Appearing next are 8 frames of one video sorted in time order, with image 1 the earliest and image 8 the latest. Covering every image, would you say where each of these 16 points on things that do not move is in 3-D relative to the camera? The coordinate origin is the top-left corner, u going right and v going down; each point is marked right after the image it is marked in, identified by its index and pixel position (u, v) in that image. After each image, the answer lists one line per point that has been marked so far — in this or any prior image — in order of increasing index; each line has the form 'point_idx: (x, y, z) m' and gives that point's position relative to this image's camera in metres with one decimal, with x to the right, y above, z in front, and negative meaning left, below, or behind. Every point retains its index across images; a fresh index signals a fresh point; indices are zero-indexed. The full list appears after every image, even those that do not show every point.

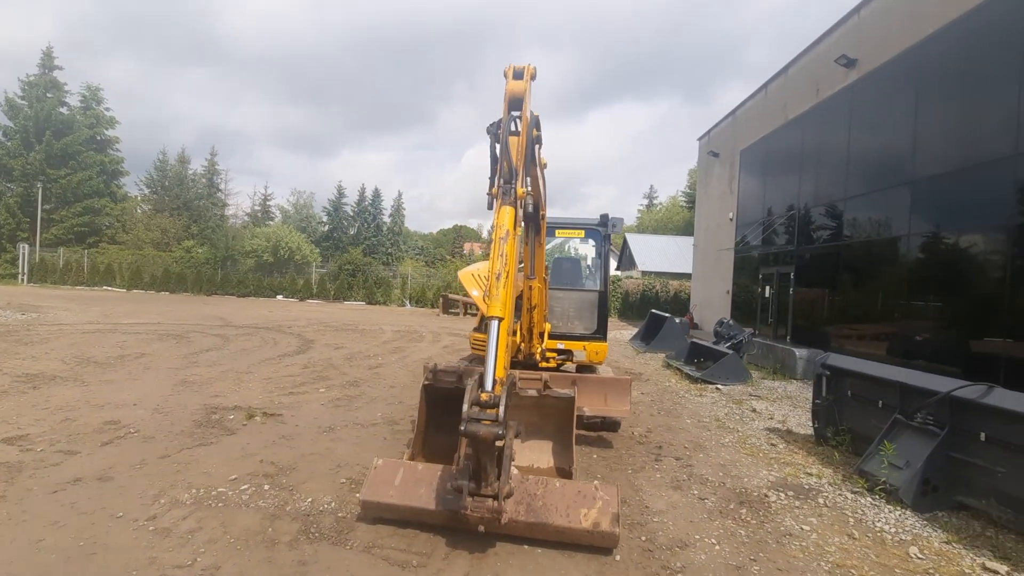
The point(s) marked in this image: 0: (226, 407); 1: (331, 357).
0: (-3.2, -1.4, +5.9) m
1: (-3.2, -1.2, +9.5) m
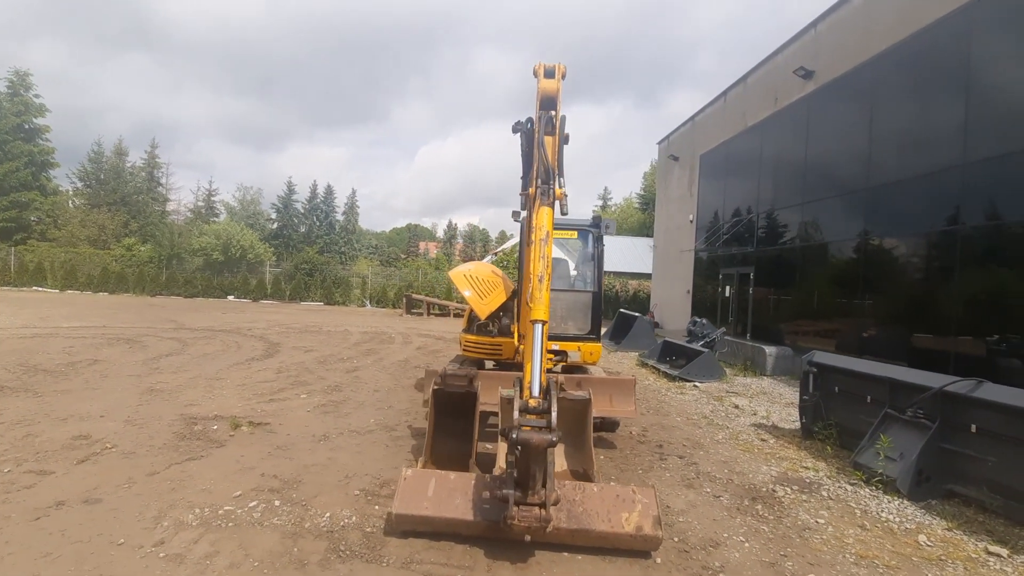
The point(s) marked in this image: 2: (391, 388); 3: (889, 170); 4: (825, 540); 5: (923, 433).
0: (-3.2, -1.4, +5.5) m
1: (-3.6, -1.2, +9.0) m
2: (-1.7, -1.4, +7.4) m
3: (+6.8, +2.1, +9.5) m
4: (+2.2, -1.7, +3.6) m
5: (+3.5, -1.2, +4.4) m
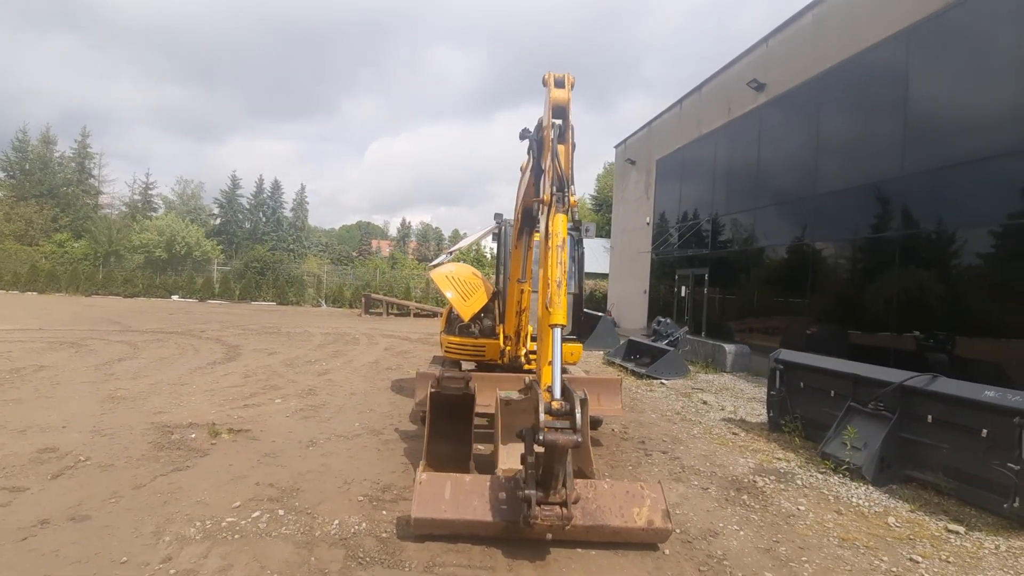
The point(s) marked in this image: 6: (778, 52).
0: (-3.3, -1.4, +5.3) m
1: (-4.0, -1.3, +8.7) m
2: (-2.0, -1.5, +7.3) m
3: (+6.3, +2.1, +10.2) m
4: (+2.2, -1.8, +3.9) m
5: (+3.4, -1.2, +4.8) m
6: (+6.1, +5.4, +12.0) m
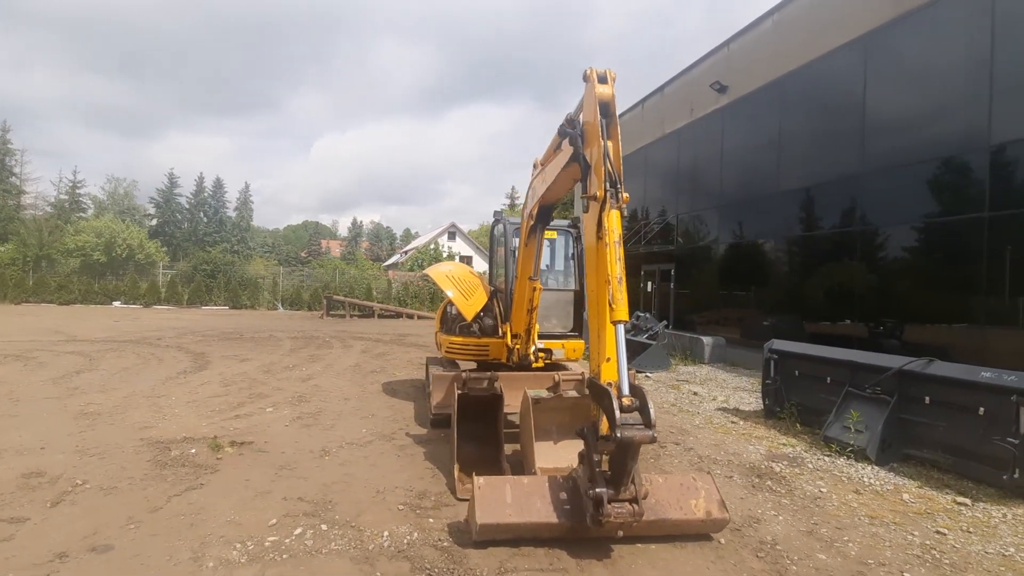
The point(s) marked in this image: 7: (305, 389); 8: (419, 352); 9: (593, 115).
0: (-3.1, -1.4, +4.9) m
1: (-4.2, -1.3, +8.3) m
2: (-2.0, -1.5, +7.1) m
3: (+5.8, +2.3, +10.7) m
4: (+2.5, -1.7, +4.0) m
5: (+3.6, -1.2, +5.1) m
6: (+5.5, +5.6, +12.5) m
7: (-2.9, -1.4, +7.3) m
8: (-2.0, -1.4, +11.1) m
9: (+0.5, +1.1, +3.5) m
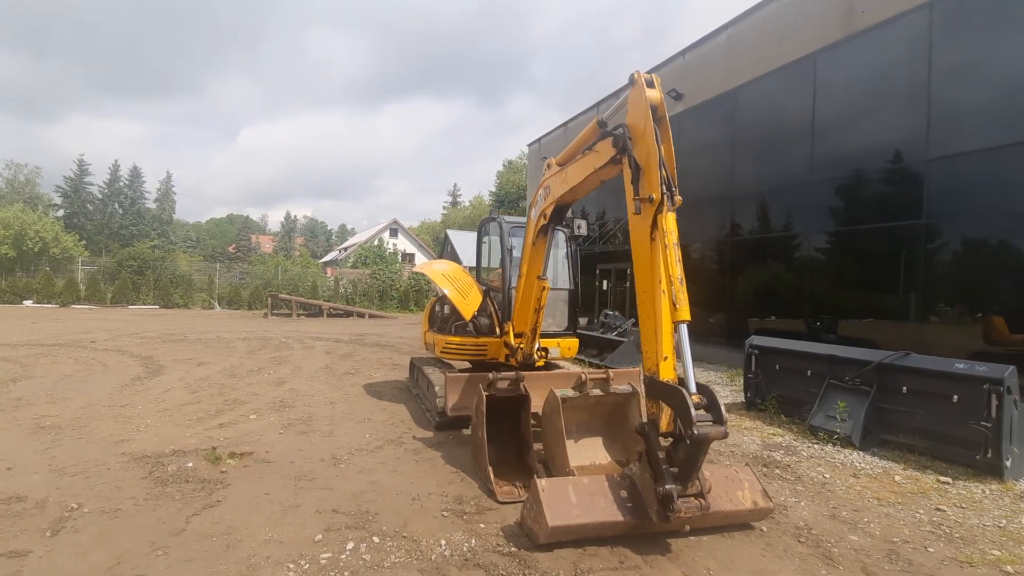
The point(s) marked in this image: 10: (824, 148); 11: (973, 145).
0: (-3.0, -1.4, +4.5) m
1: (-4.4, -1.3, +7.7) m
2: (-2.2, -1.4, +6.8) m
3: (+5.2, +2.3, +11.4) m
4: (+2.8, -1.7, +4.3) m
5: (+3.7, -1.1, +5.5) m
6: (+4.6, +5.6, +13.1) m
7: (-3.0, -1.4, +6.9) m
8: (-2.6, -1.3, +10.8) m
9: (+0.9, +1.1, +3.5) m
10: (+5.9, +2.7, +9.7) m
11: (+6.6, +2.1, +7.5) m
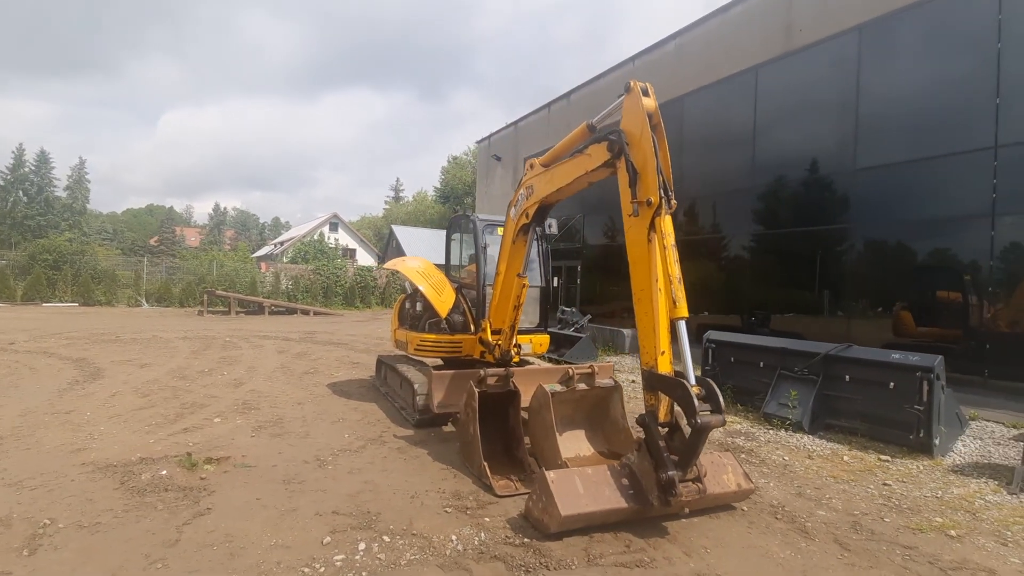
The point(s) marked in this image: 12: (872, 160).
0: (-3.0, -1.4, +4.2) m
1: (-4.9, -1.2, +7.2) m
2: (-2.5, -1.4, +6.6) m
3: (+4.2, +2.4, +12.0) m
4: (+2.7, -1.7, +4.8) m
5: (+3.5, -1.1, +6.0) m
6: (+3.4, +5.7, +13.6) m
7: (-3.4, -1.4, +6.6) m
8: (-3.4, -1.3, +10.5) m
9: (+0.9, +1.2, +3.7) m
10: (+5.1, +2.7, +10.5) m
11: (+6.1, +2.1, +8.3) m
12: (+6.0, +2.1, +8.6) m
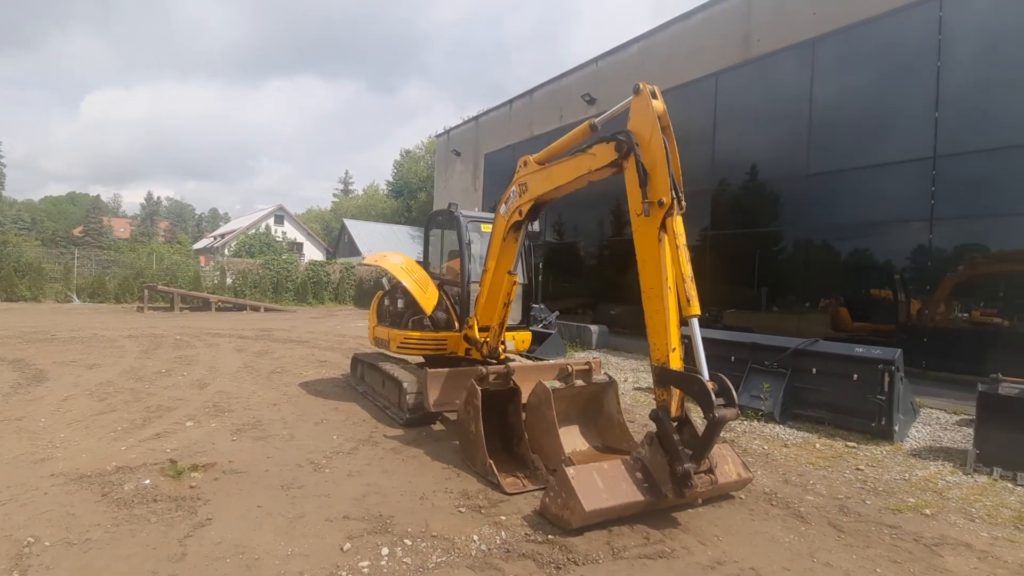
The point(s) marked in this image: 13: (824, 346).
0: (-3.0, -1.4, +3.9) m
1: (-5.1, -1.2, +6.7) m
2: (-2.7, -1.4, +6.3) m
3: (+3.5, +2.4, +12.4) m
4: (+2.6, -1.7, +5.0) m
5: (+3.3, -1.1, +6.4) m
6: (+2.5, +5.8, +13.9) m
7: (-3.6, -1.3, +6.2) m
8: (-4.0, -1.2, +10.1) m
9: (+1.0, +1.2, +3.8) m
10: (+4.5, +2.8, +10.9) m
11: (+5.7, +2.1, +8.9) m
12: (+5.5, +2.2, +9.2) m
13: (+3.7, -0.7, +6.2) m
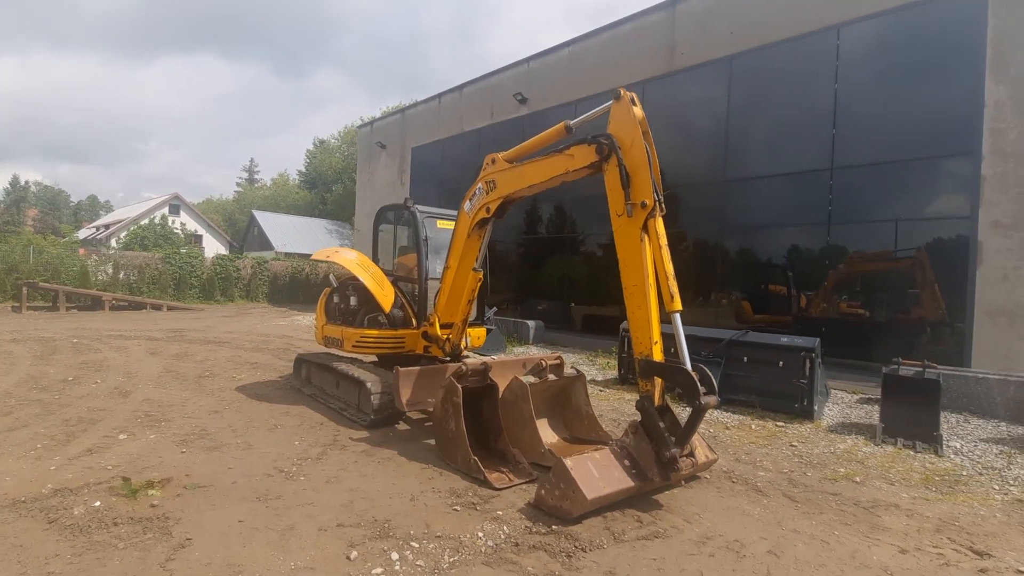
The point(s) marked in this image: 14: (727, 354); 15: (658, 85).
0: (-3.0, -1.4, +3.4) m
1: (-5.6, -1.1, +5.8) m
2: (-3.2, -1.3, +5.8) m
3: (+1.9, +2.5, +12.9) m
4: (+2.3, -1.6, +5.5) m
5: (+2.7, -1.0, +6.9) m
6: (+0.7, +5.9, +14.1) m
7: (-4.0, -1.3, +5.6) m
8: (-5.1, -1.1, +9.4) m
9: (+0.9, +1.2, +3.9) m
10: (+3.2, +2.9, +11.6) m
11: (+4.7, +2.2, +9.8) m
12: (+4.5, +2.3, +10.1) m
13: (+3.2, -0.6, +6.8) m
14: (+2.9, -0.9, +6.9) m
15: (+3.3, +4.5, +11.5) m
